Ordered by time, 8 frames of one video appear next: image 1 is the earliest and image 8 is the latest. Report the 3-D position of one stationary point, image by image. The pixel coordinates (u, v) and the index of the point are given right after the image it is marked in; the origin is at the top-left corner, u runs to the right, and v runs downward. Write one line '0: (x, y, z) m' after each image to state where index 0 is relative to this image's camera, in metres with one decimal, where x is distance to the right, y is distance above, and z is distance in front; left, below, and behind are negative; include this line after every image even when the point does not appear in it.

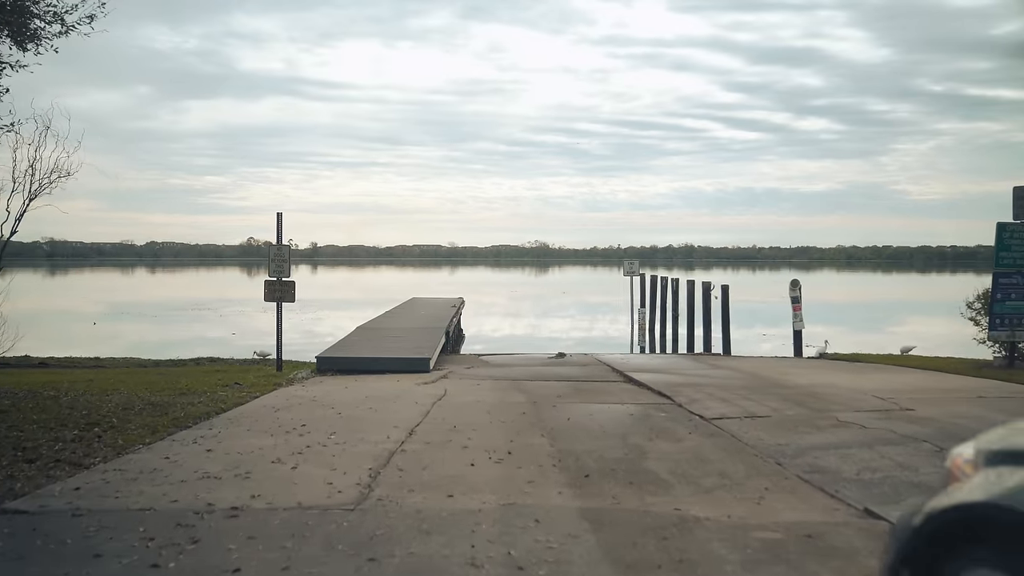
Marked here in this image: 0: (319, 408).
0: (-2.1, -1.3, +9.1) m
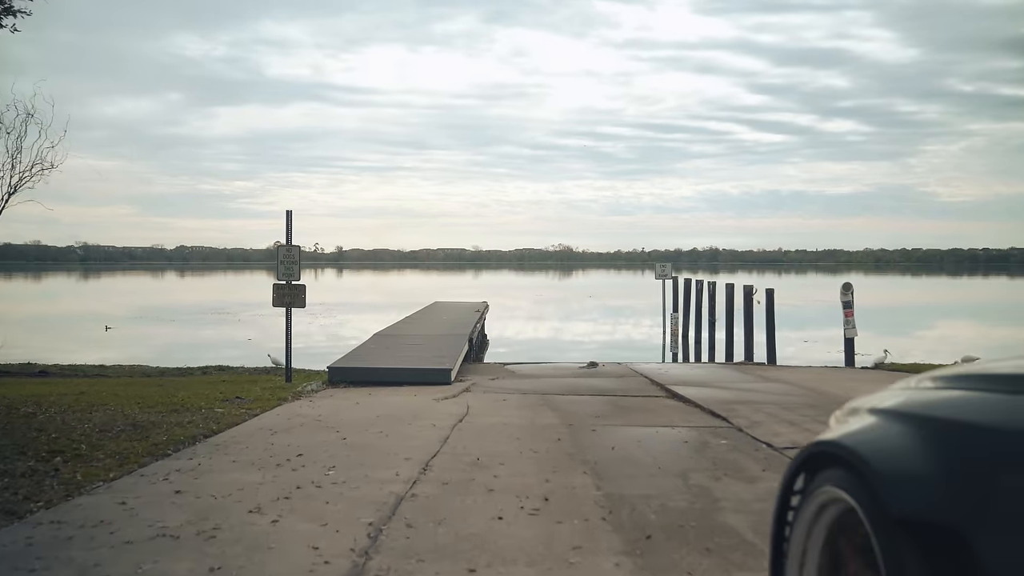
0: (-1.8, -1.4, +7.9) m
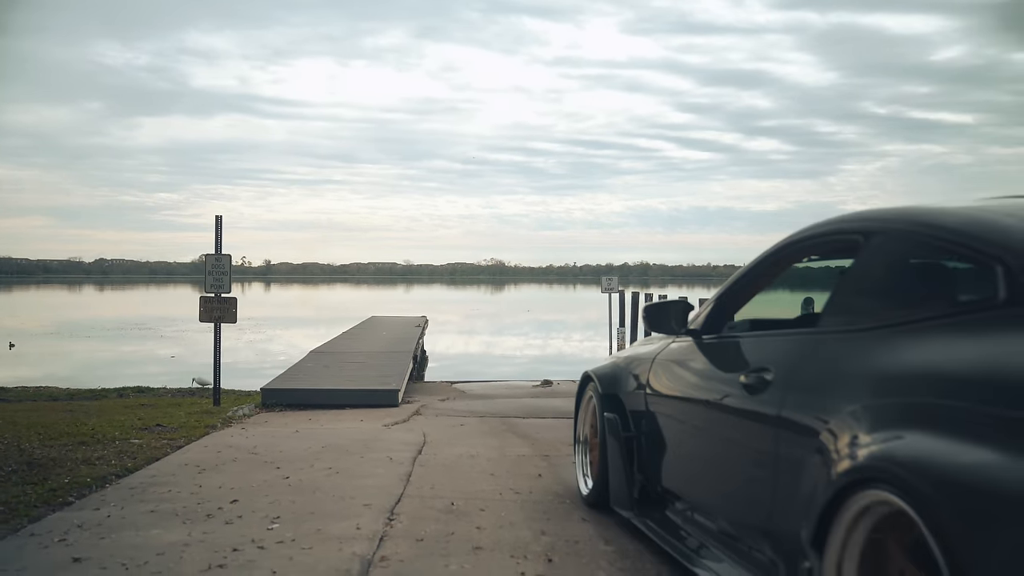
0: (-2.0, -1.5, +6.8) m
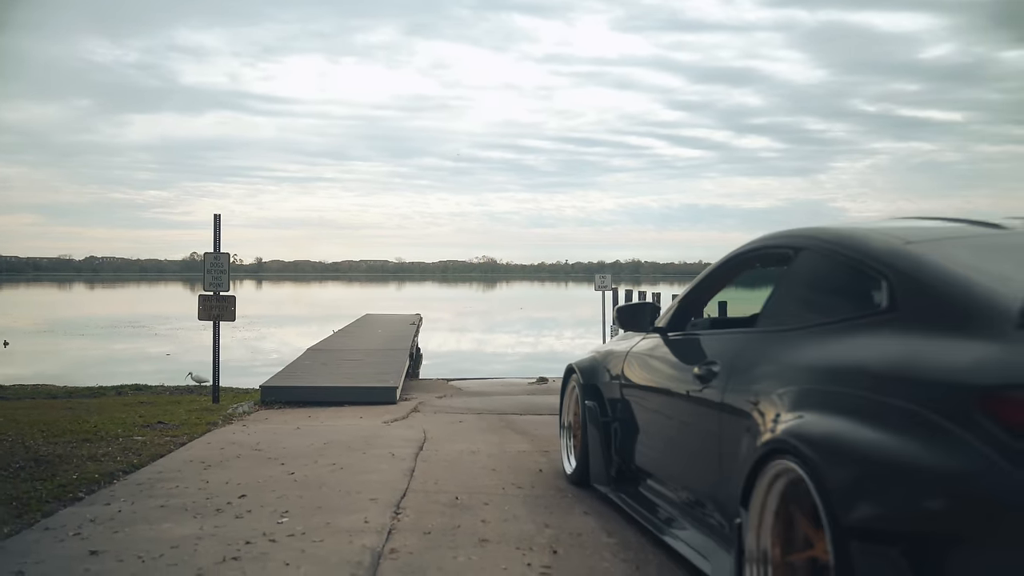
0: (-2.0, -1.5, +6.9) m
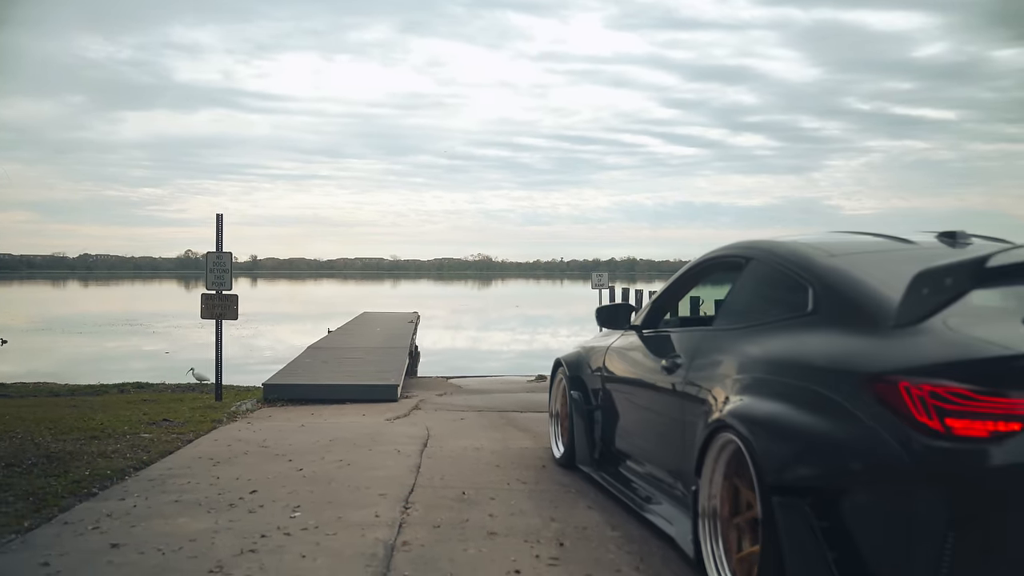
0: (-2.0, -1.5, +7.0) m
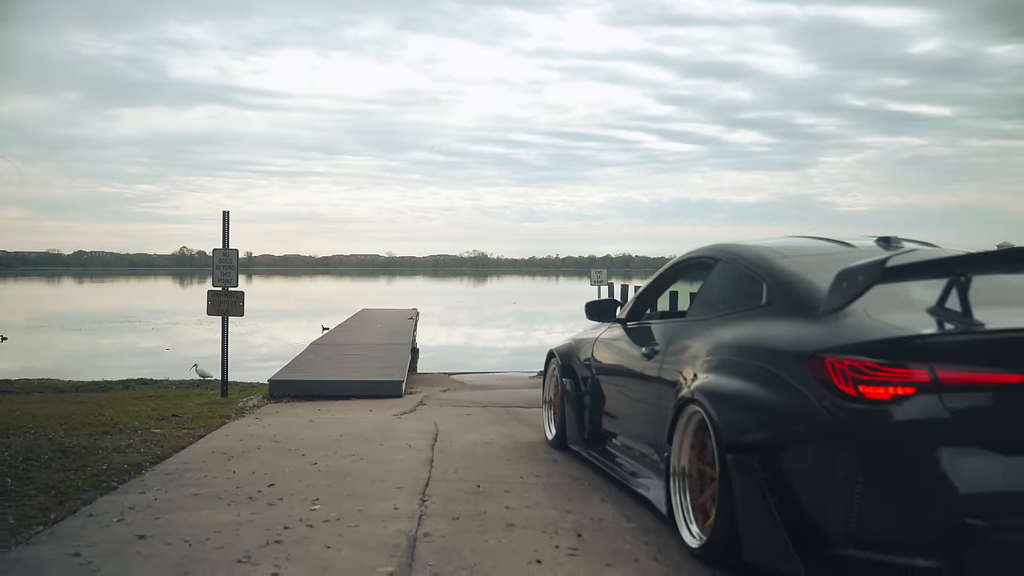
0: (-1.9, -1.4, +7.1) m
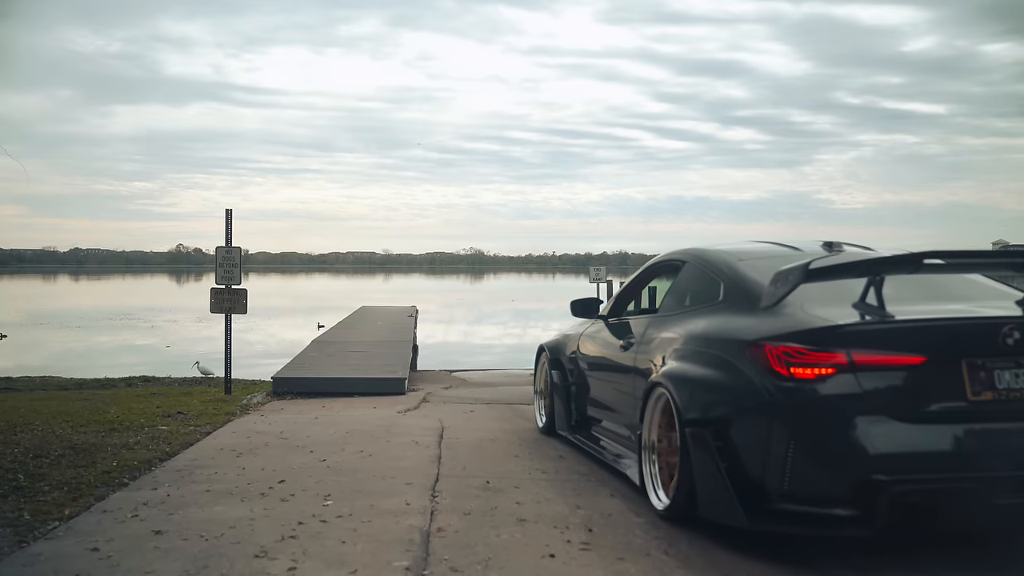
0: (-1.9, -1.4, +7.2) m
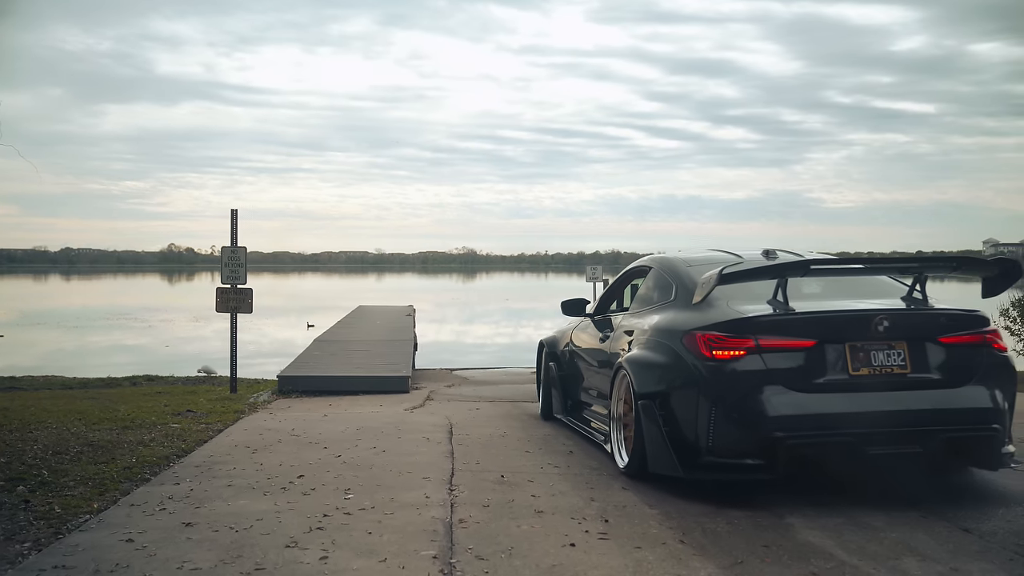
0: (-1.8, -1.4, +7.3) m
